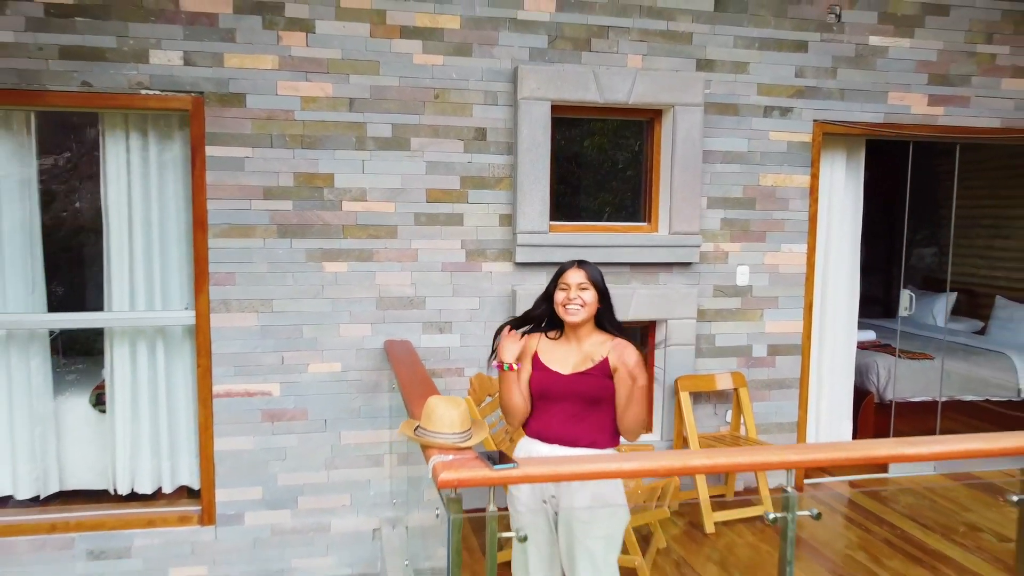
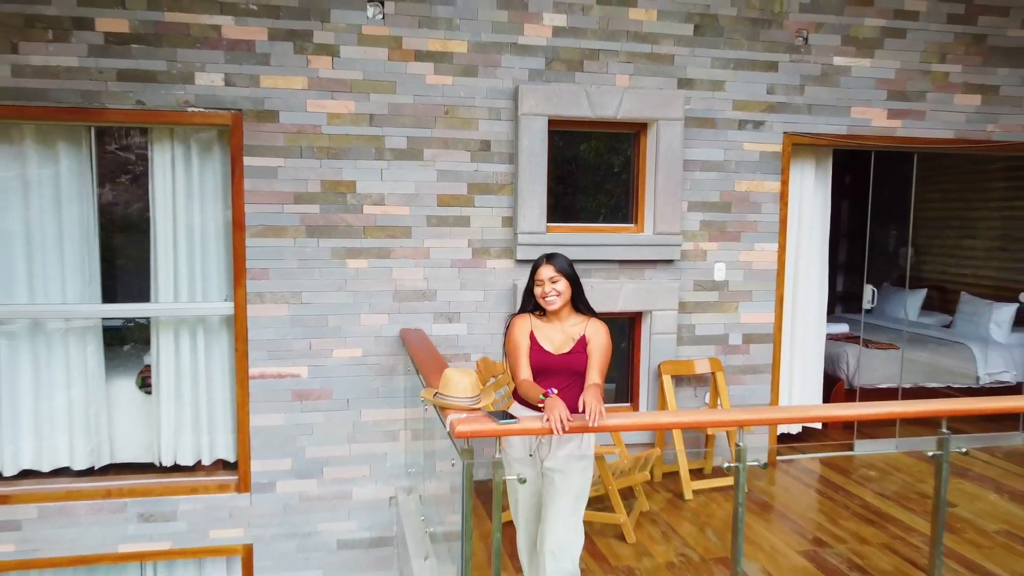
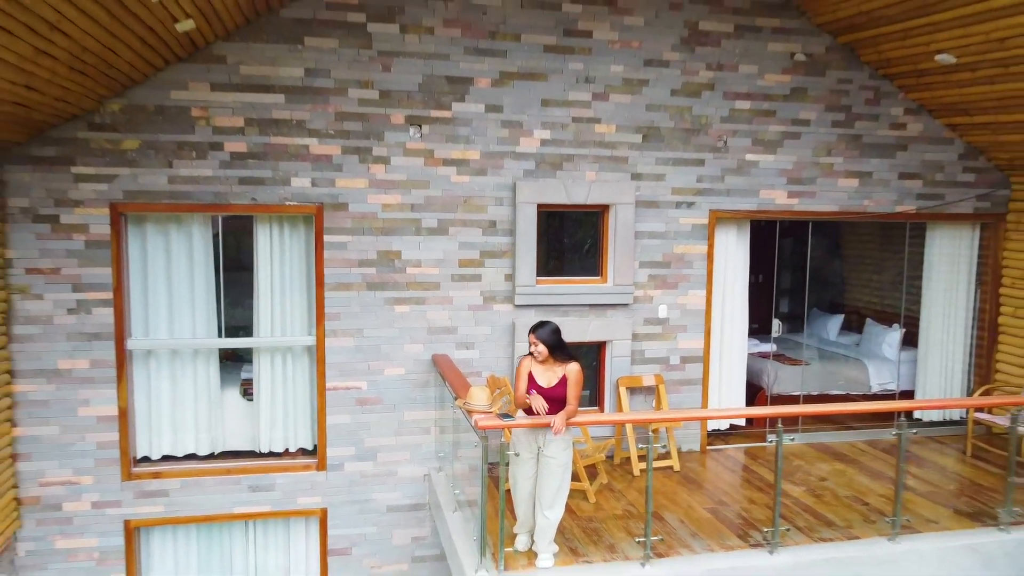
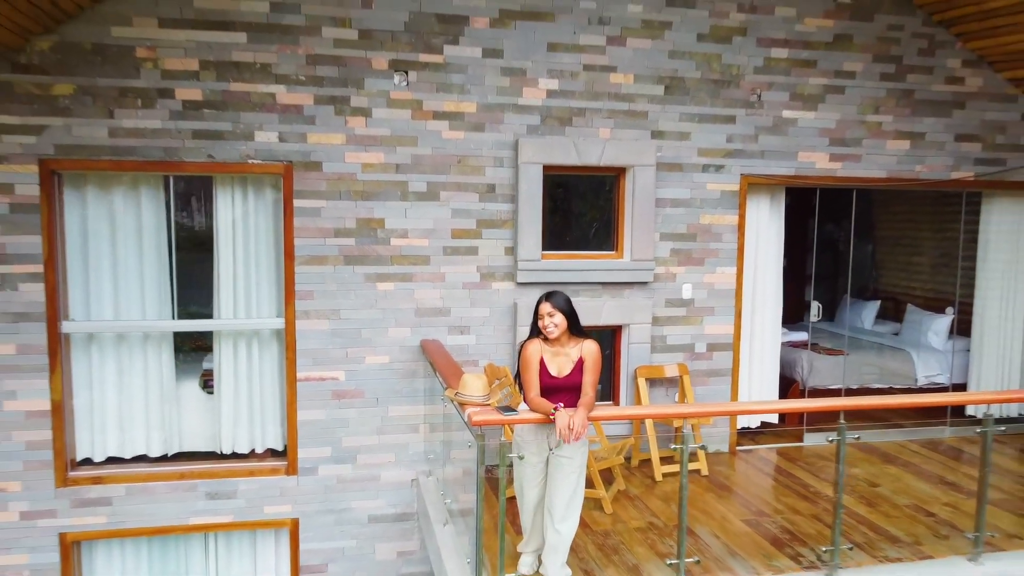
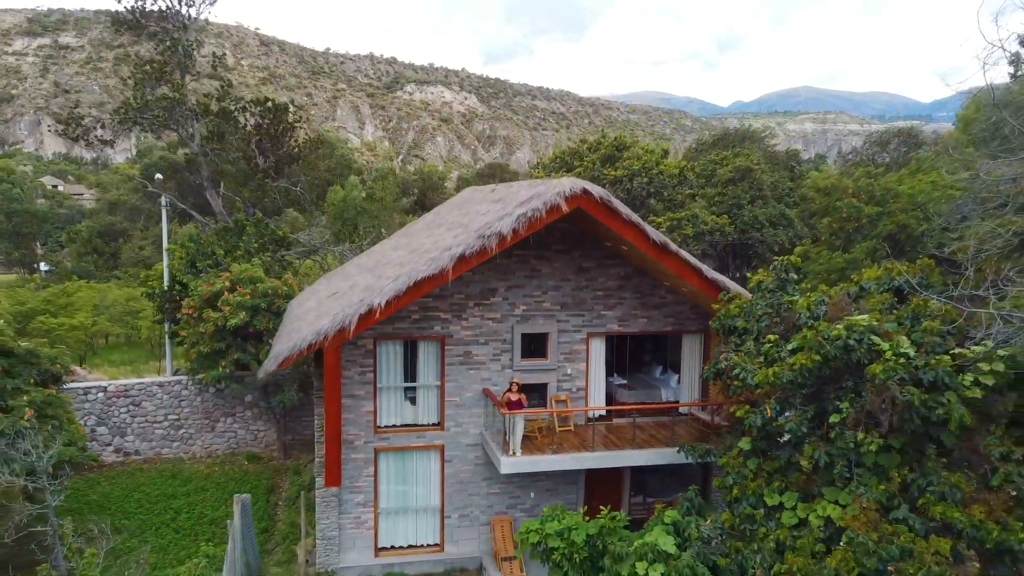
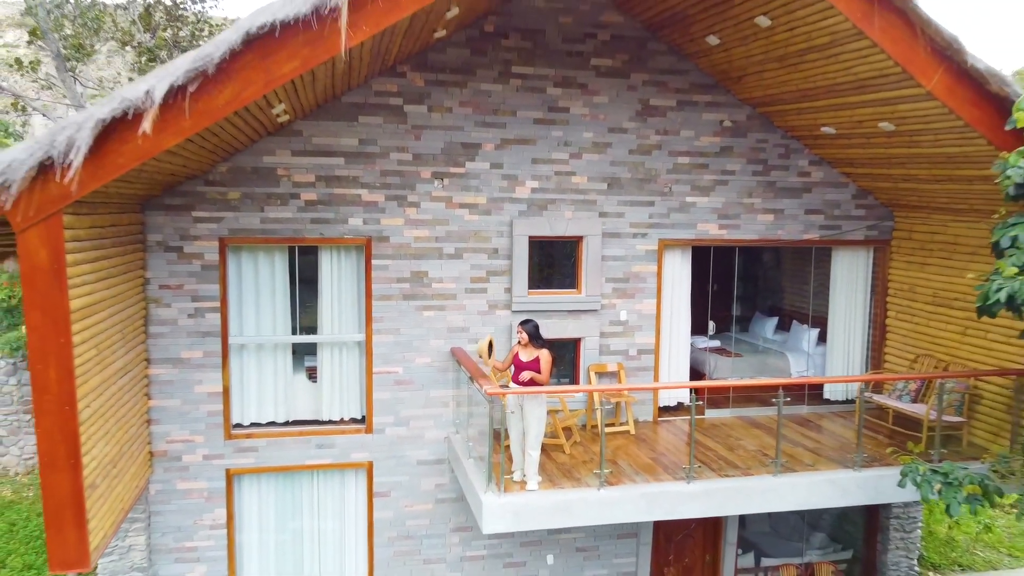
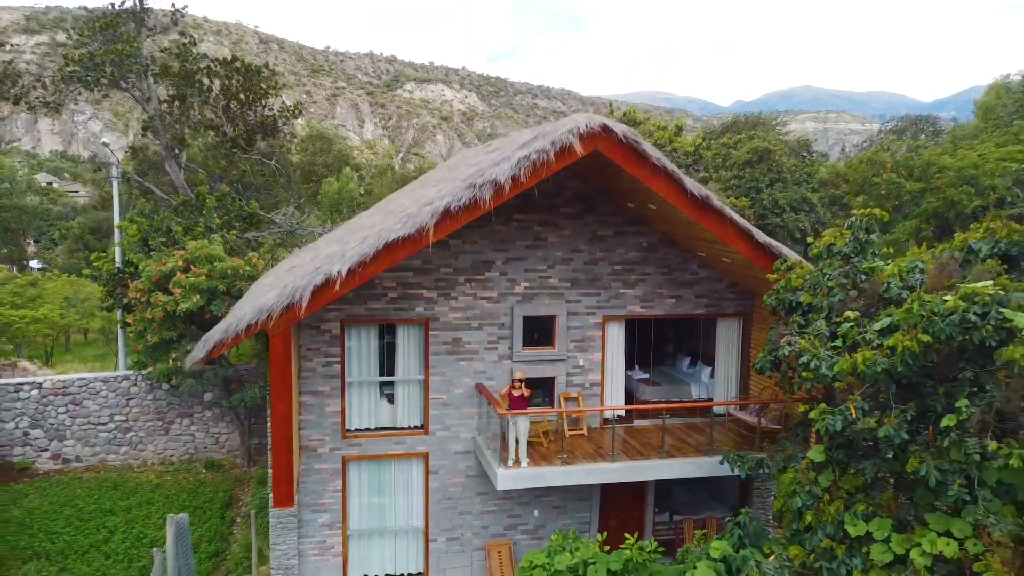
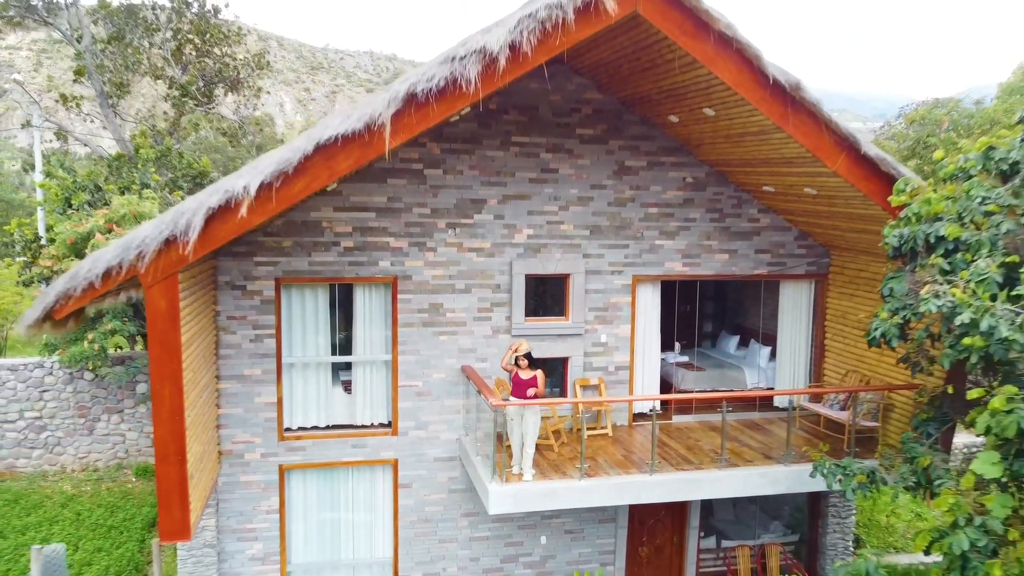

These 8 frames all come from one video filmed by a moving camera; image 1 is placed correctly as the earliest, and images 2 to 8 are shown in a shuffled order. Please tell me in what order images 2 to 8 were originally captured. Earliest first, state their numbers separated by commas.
2, 4, 3, 6, 8, 7, 5
